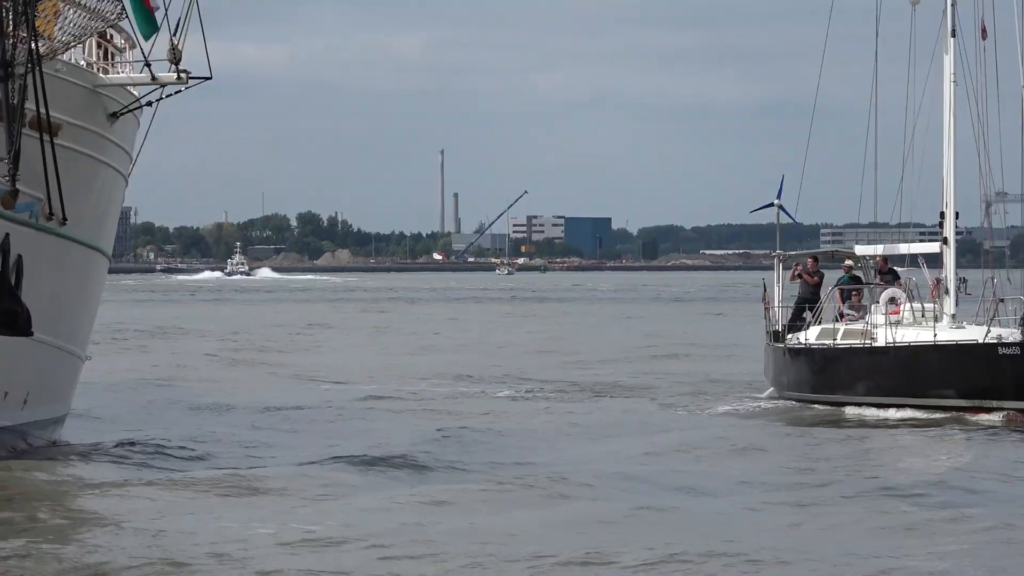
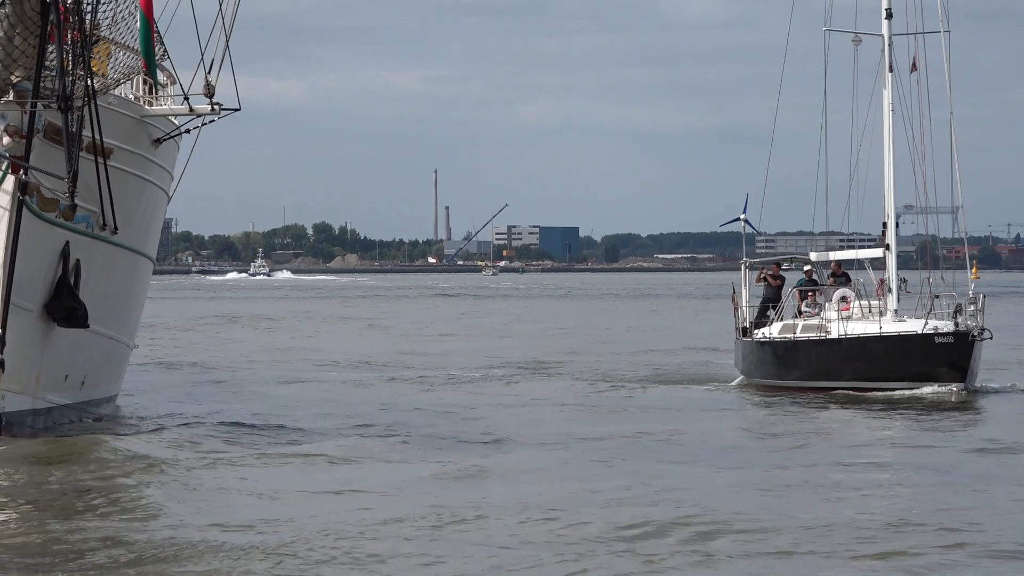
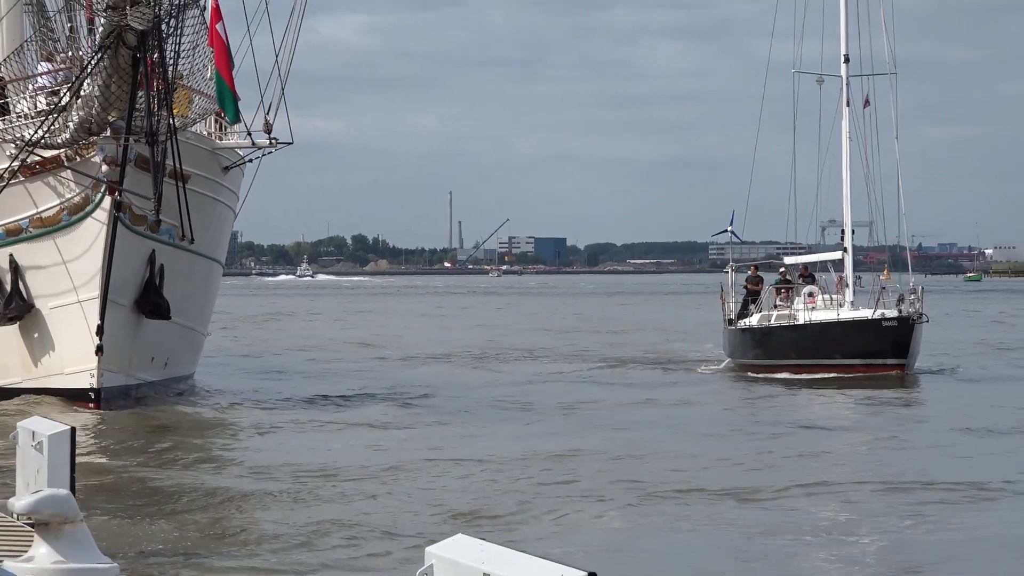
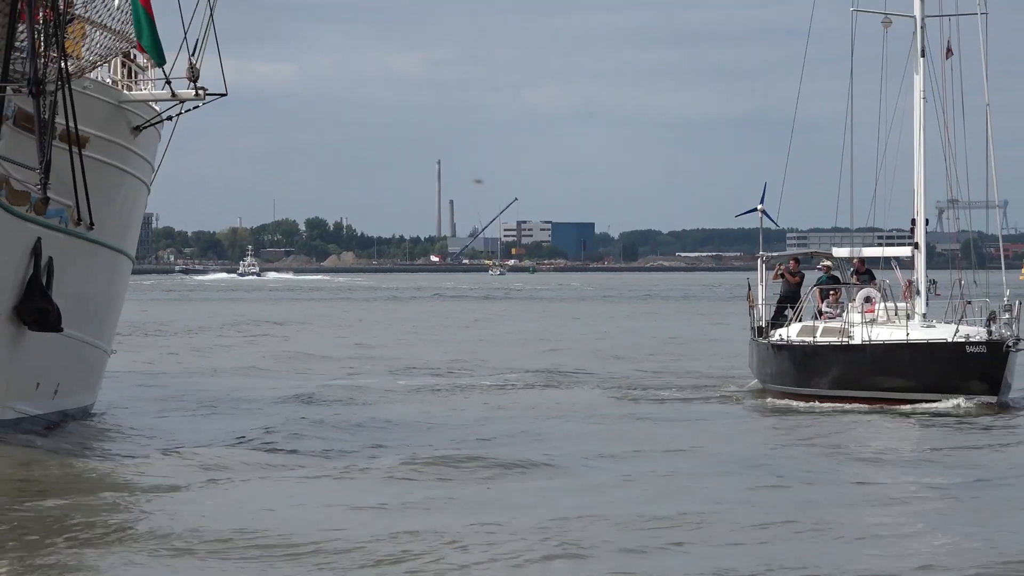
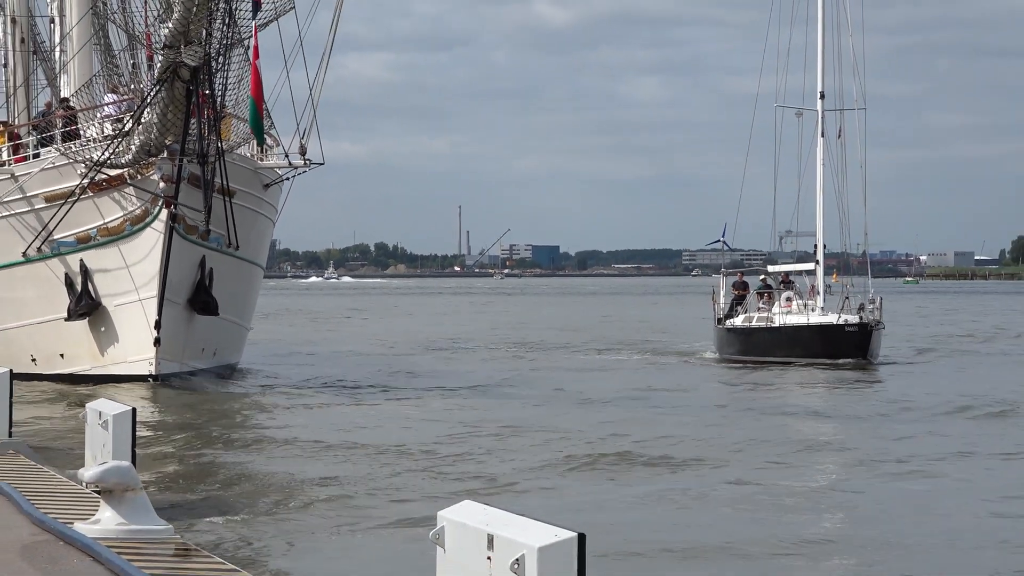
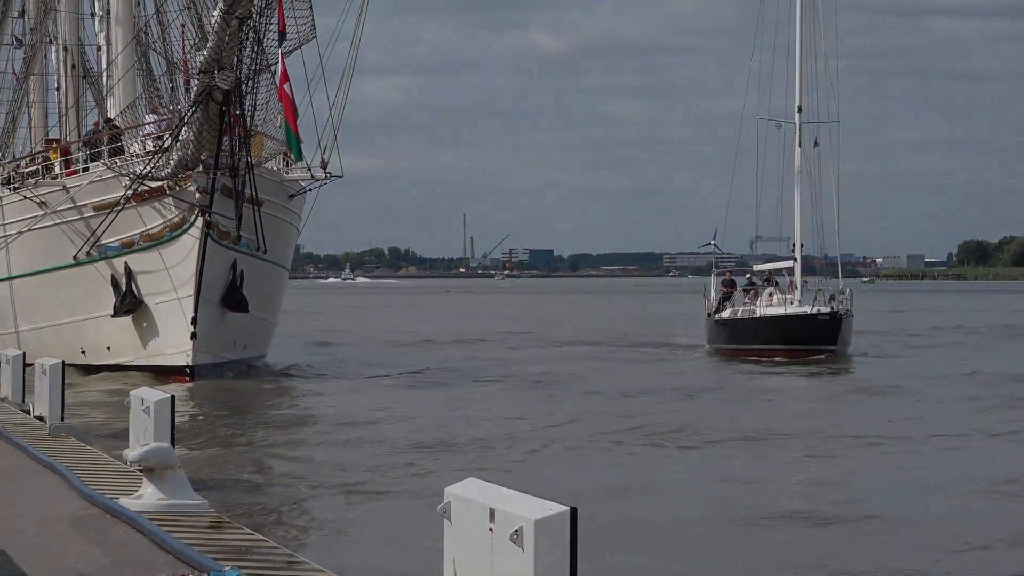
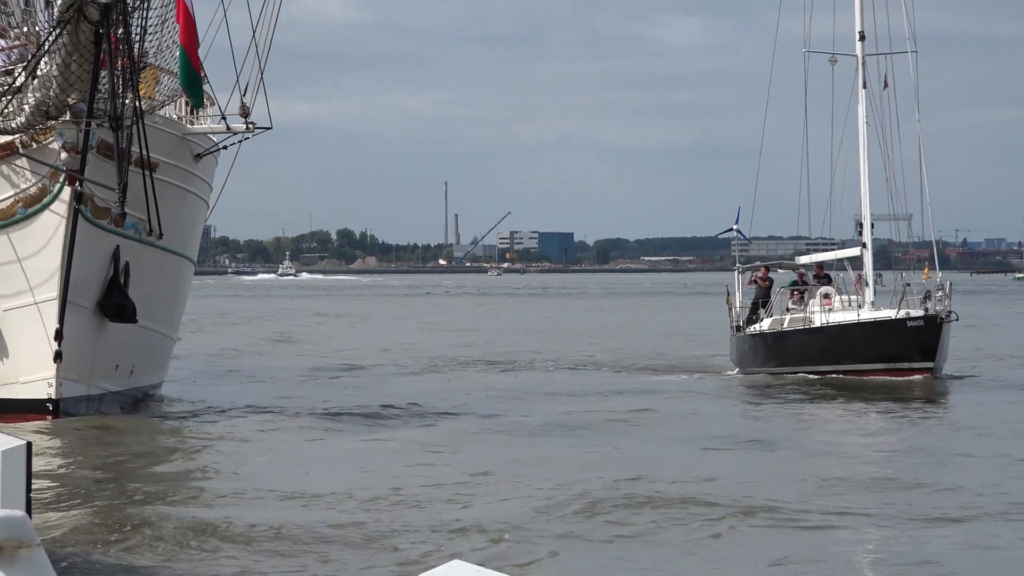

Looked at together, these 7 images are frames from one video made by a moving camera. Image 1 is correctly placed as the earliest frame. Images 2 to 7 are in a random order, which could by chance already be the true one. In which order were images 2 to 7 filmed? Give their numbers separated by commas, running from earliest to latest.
4, 2, 7, 3, 5, 6
